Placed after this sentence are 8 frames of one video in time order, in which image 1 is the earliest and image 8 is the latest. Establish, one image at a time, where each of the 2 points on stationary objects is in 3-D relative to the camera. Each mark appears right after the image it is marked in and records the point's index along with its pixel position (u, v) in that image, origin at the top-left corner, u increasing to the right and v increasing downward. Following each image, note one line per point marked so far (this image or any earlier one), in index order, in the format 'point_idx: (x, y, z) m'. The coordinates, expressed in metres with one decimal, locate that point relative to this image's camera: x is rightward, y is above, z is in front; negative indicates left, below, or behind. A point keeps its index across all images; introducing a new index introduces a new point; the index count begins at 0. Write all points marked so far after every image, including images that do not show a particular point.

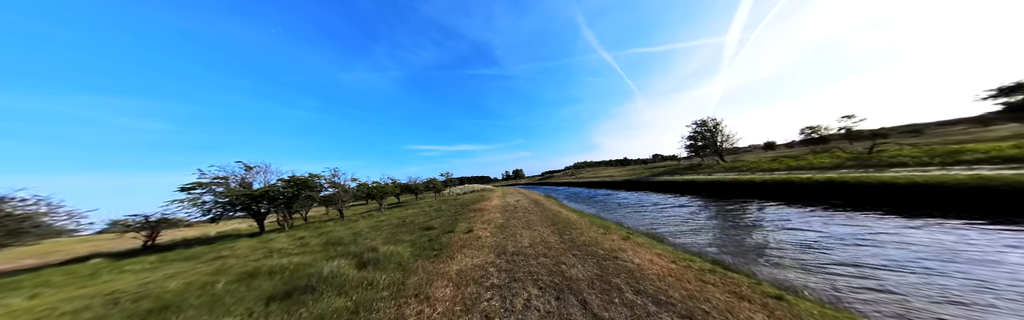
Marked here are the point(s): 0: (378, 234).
0: (-9.6, -5.4, +12.7) m
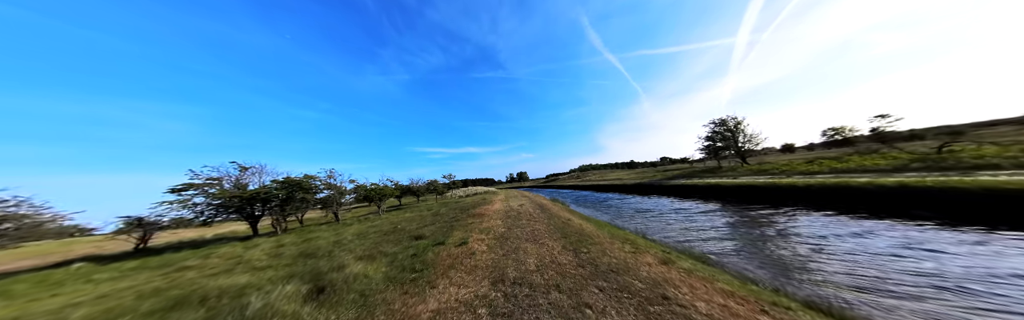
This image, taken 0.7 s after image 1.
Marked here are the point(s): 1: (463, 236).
0: (-9.5, -5.3, +11.1) m
1: (-2.9, -4.5, +10.3) m
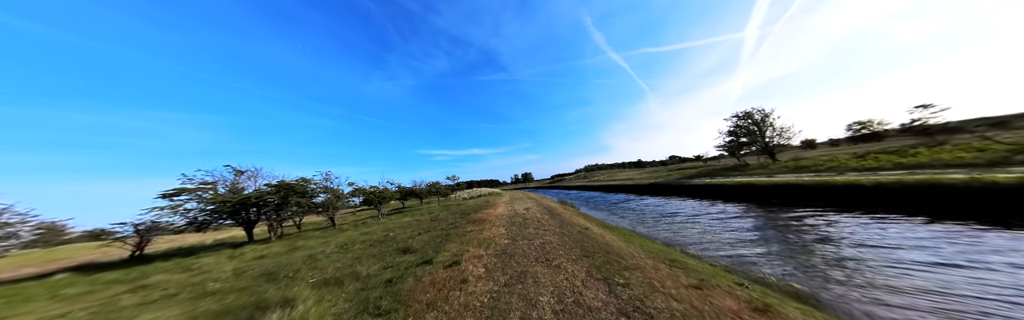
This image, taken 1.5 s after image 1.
0: (-9.2, -5.3, +9.3) m
1: (-2.6, -4.4, +8.4) m
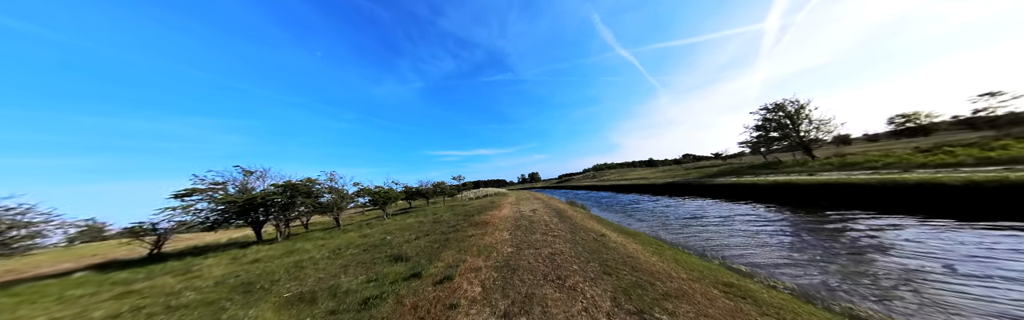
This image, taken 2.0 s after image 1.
0: (-9.0, -5.1, +8.4) m
1: (-2.5, -4.2, +7.3) m
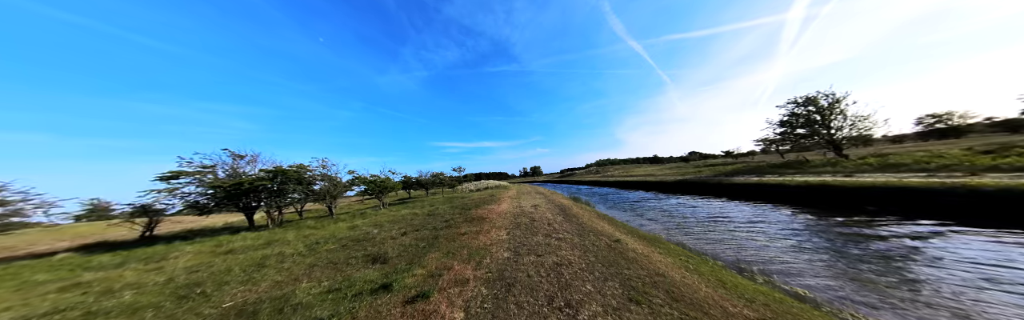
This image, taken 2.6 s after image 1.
0: (-9.1, -4.4, +7.2) m
1: (-2.6, -3.7, +5.9) m
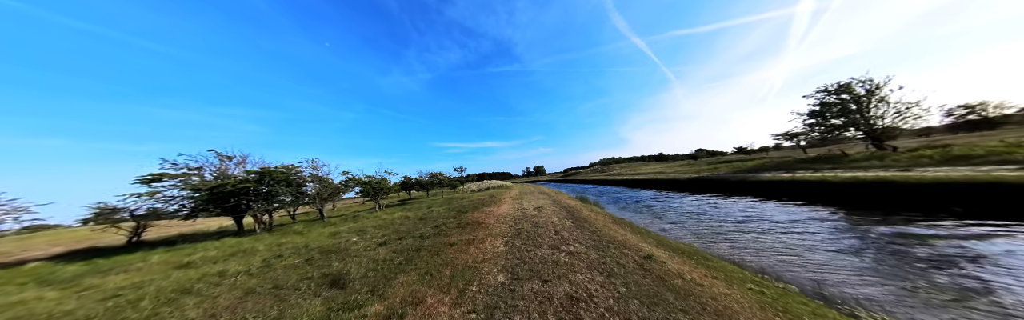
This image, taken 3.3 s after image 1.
0: (-9.2, -4.2, +5.5) m
1: (-2.7, -3.4, +4.1) m
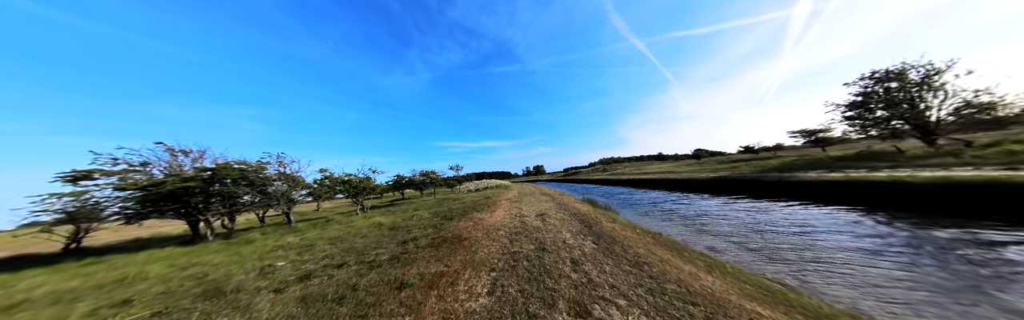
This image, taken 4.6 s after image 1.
0: (-9.4, -3.8, +2.4) m
1: (-3.0, -3.1, +1.0) m
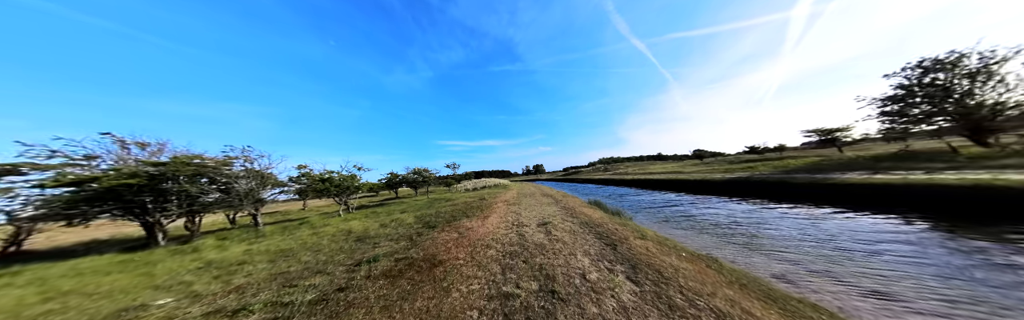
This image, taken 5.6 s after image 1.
0: (-9.6, -3.5, 0.0) m
1: (-3.1, -2.8, -1.3) m
